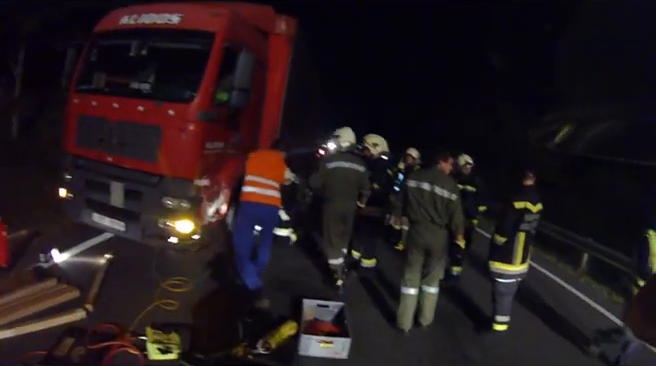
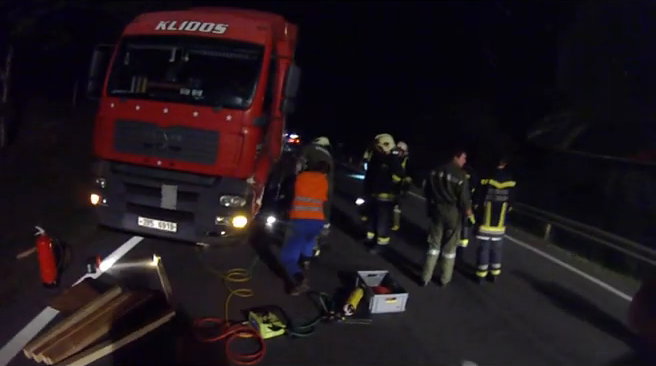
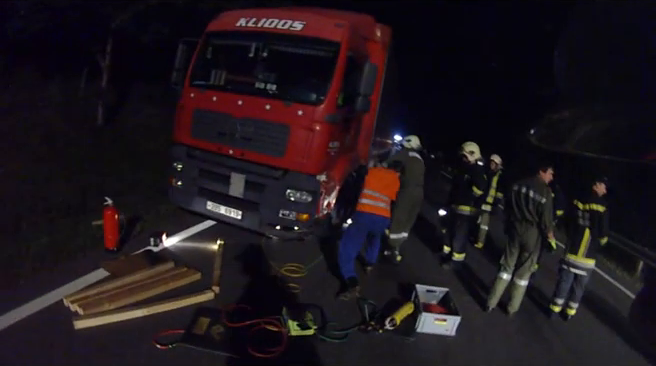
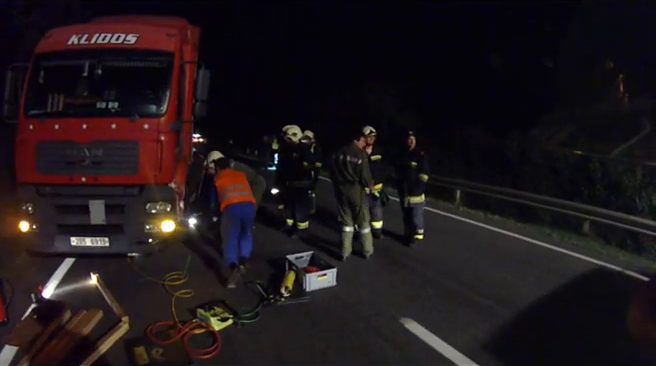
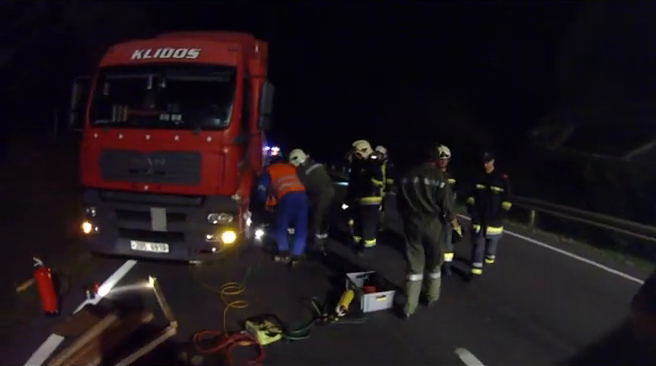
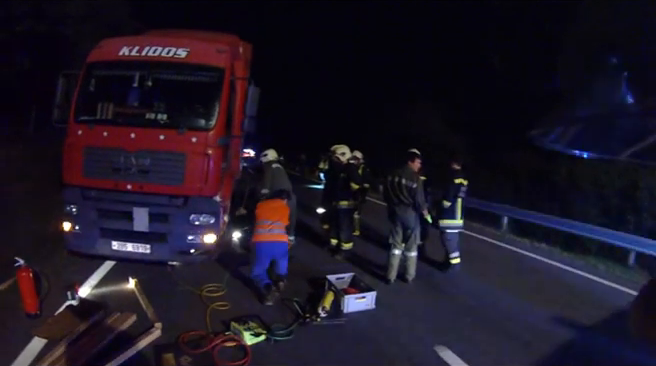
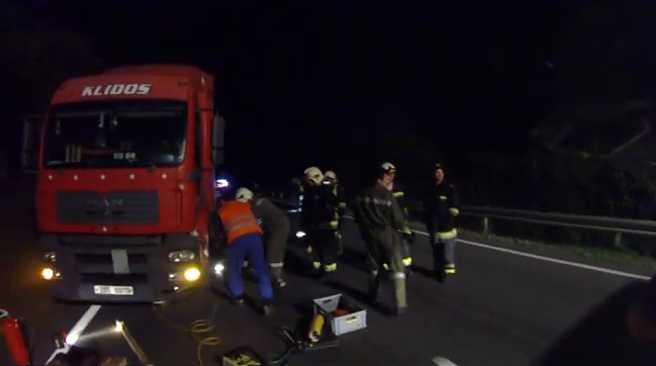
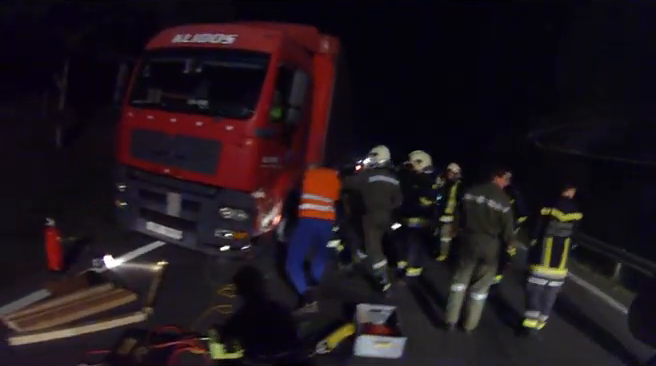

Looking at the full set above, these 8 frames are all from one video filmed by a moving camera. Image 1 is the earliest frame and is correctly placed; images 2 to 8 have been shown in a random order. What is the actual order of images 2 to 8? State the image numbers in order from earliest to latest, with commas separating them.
8, 3, 2, 6, 4, 7, 5
